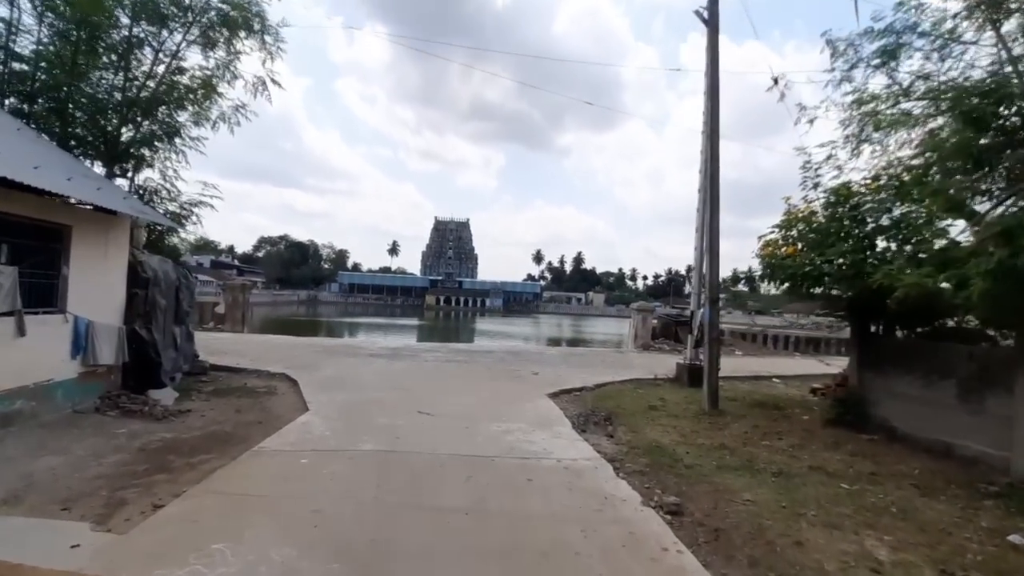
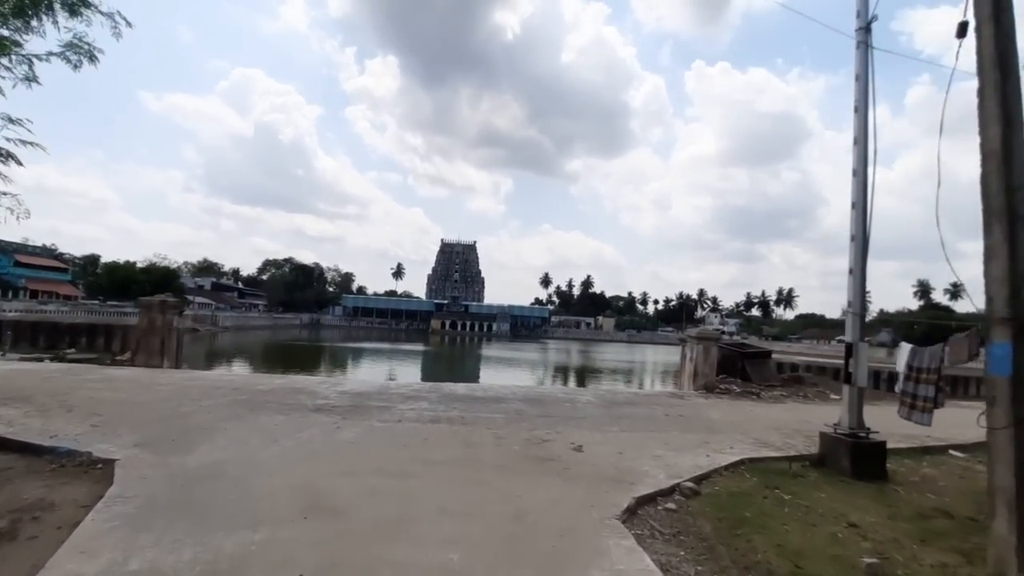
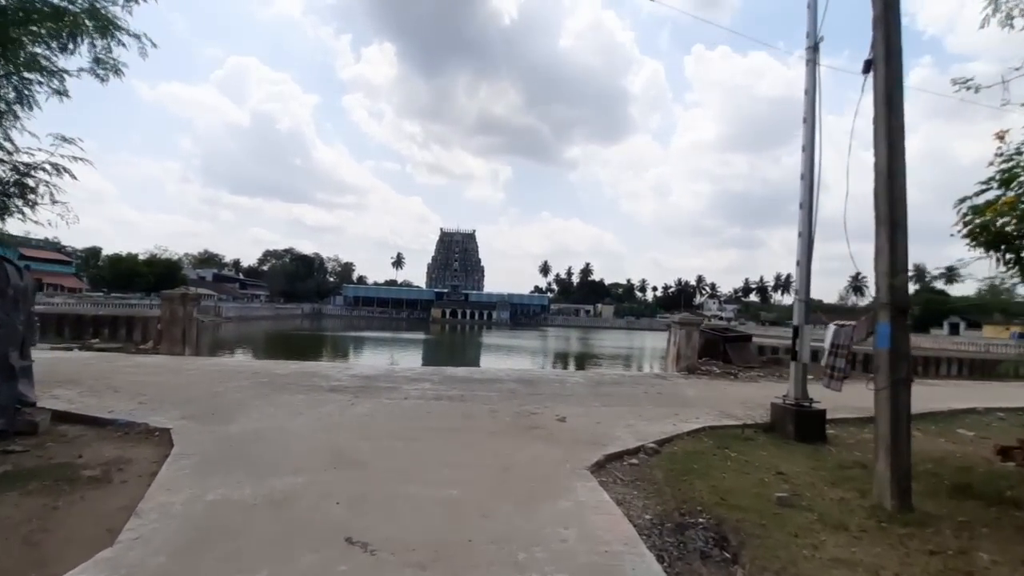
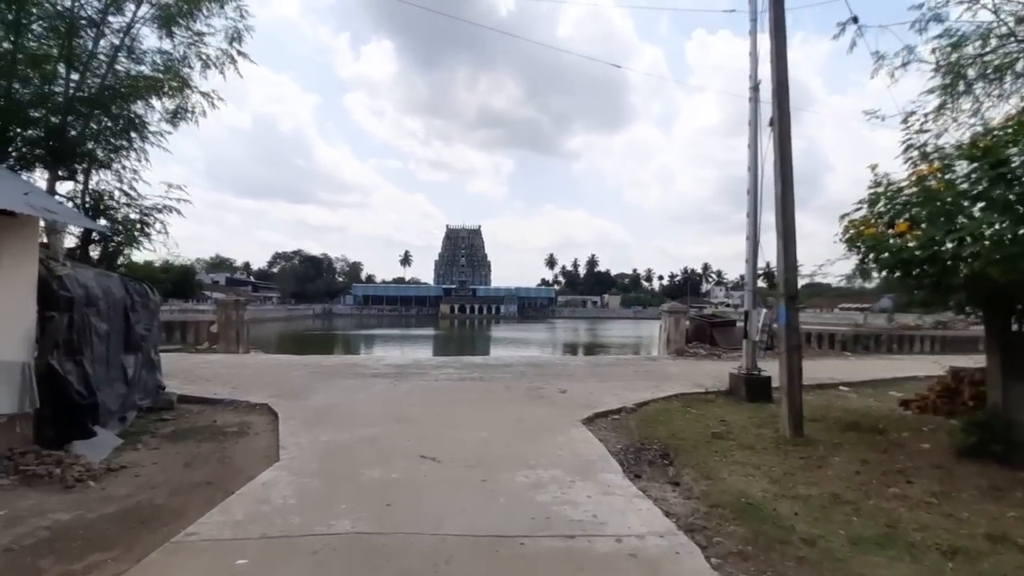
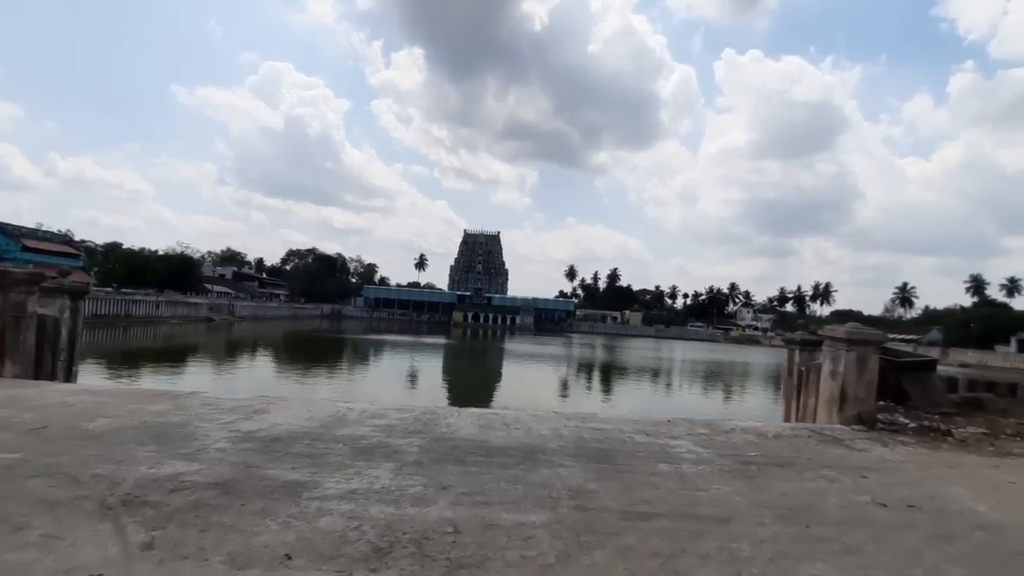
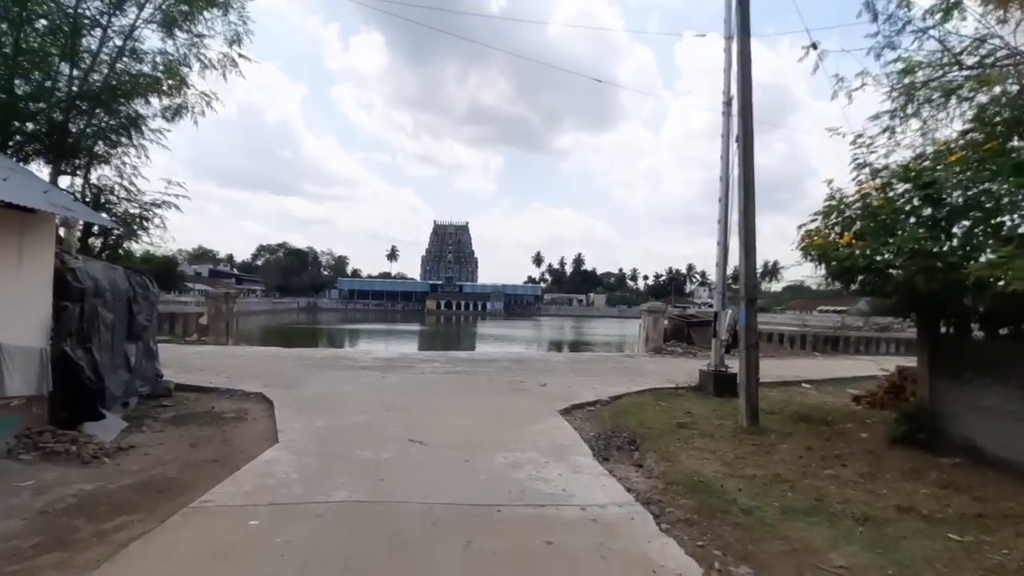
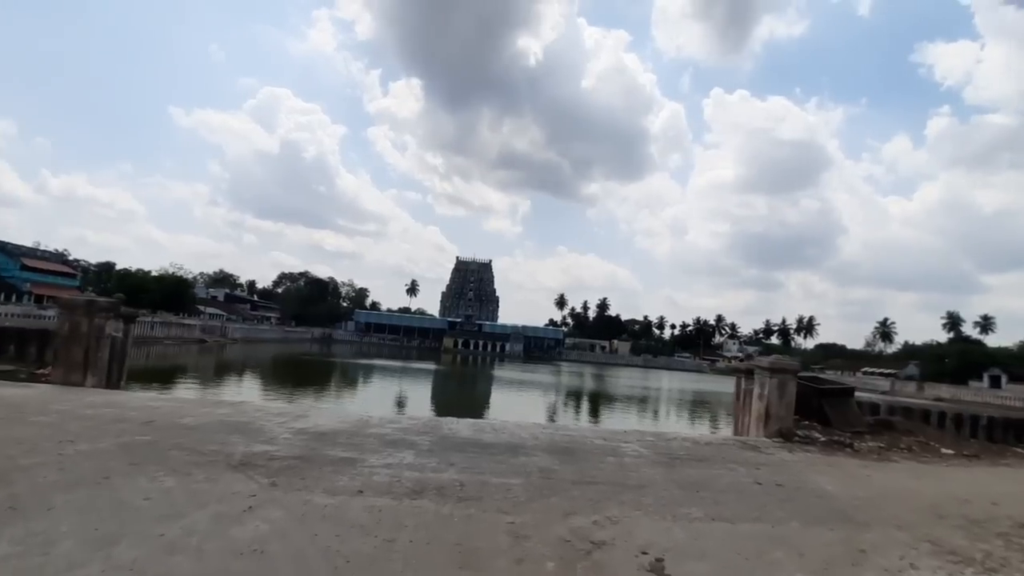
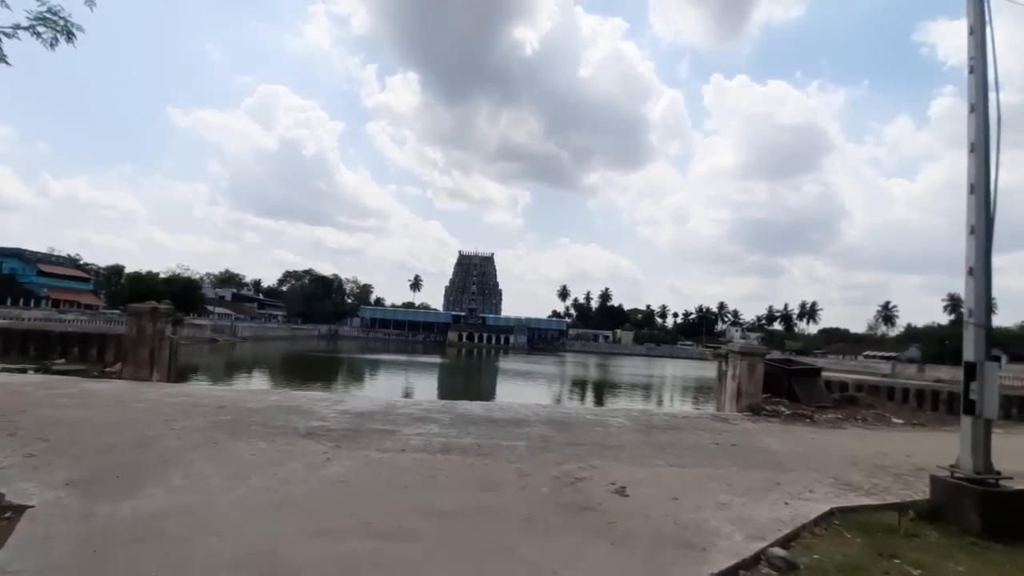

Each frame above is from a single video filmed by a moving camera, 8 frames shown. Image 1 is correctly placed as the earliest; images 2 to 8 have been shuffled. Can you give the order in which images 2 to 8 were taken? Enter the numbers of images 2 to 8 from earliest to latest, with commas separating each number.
6, 4, 3, 2, 8, 7, 5
